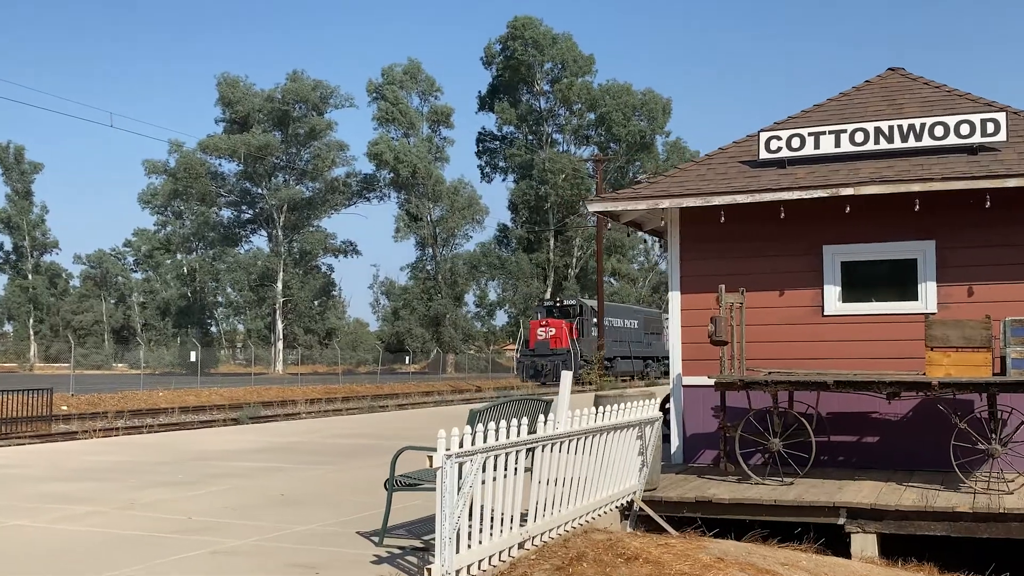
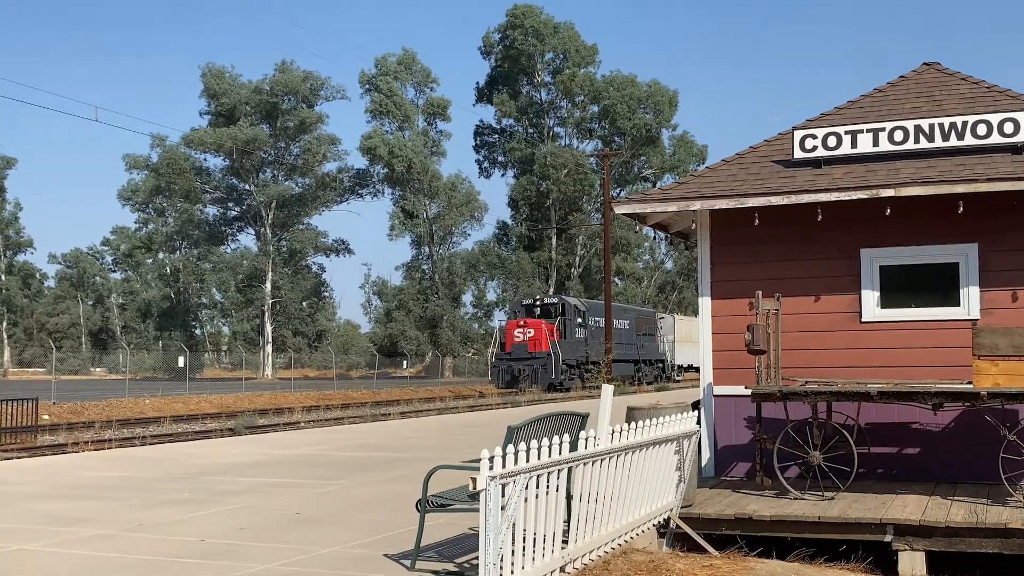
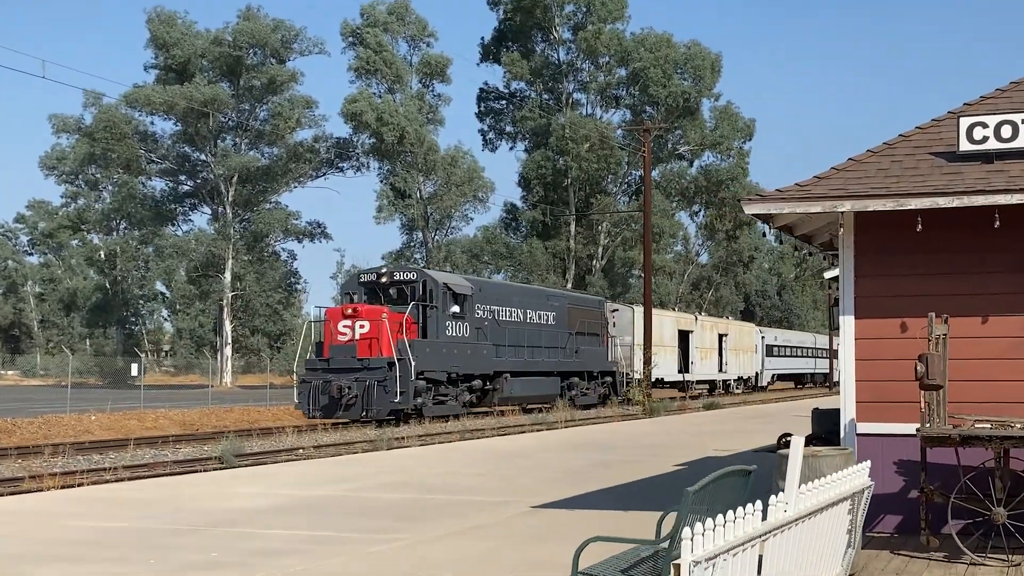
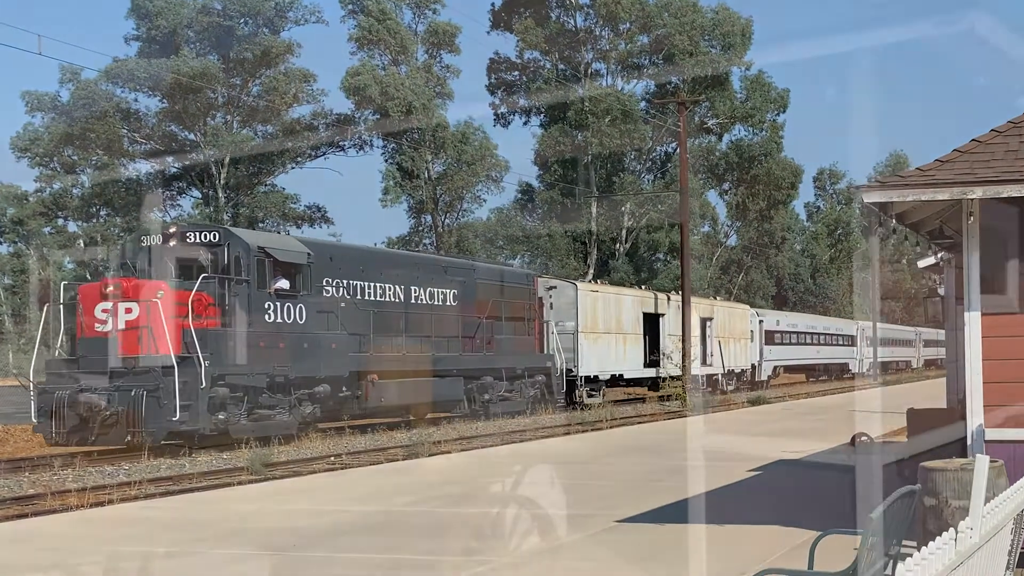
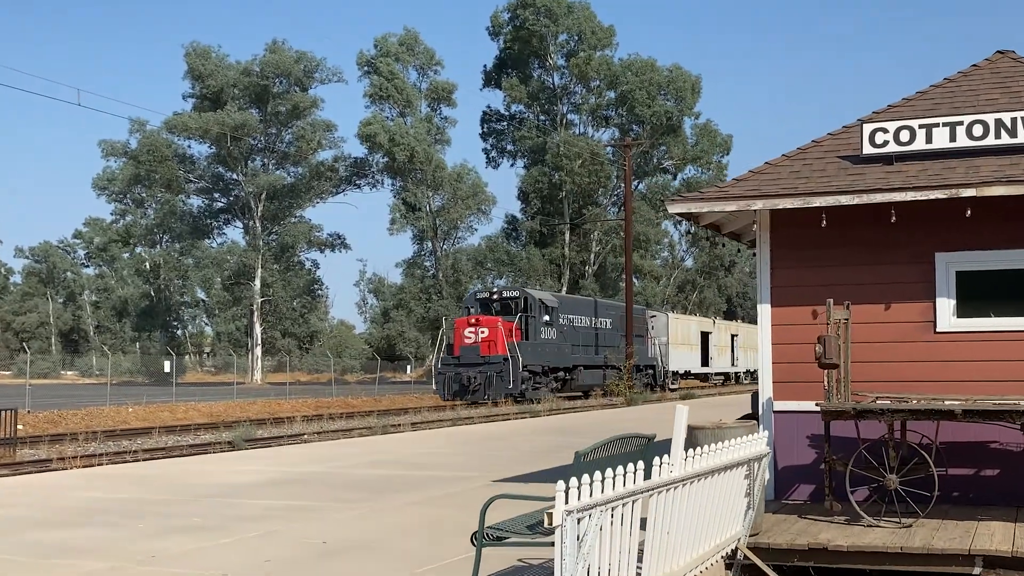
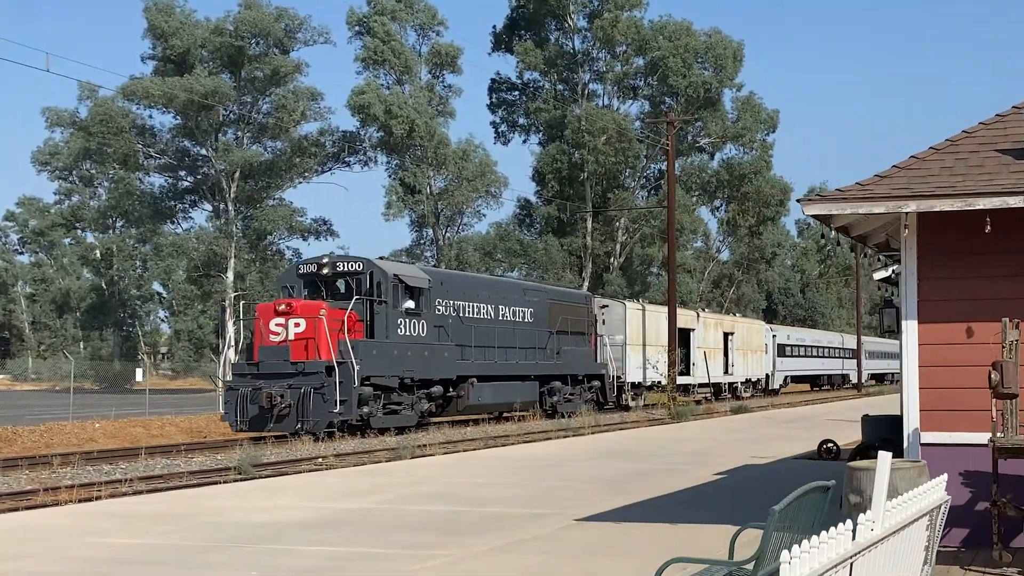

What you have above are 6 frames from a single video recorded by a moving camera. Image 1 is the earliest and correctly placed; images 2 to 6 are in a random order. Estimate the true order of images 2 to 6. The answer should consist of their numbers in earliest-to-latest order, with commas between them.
2, 5, 3, 6, 4
